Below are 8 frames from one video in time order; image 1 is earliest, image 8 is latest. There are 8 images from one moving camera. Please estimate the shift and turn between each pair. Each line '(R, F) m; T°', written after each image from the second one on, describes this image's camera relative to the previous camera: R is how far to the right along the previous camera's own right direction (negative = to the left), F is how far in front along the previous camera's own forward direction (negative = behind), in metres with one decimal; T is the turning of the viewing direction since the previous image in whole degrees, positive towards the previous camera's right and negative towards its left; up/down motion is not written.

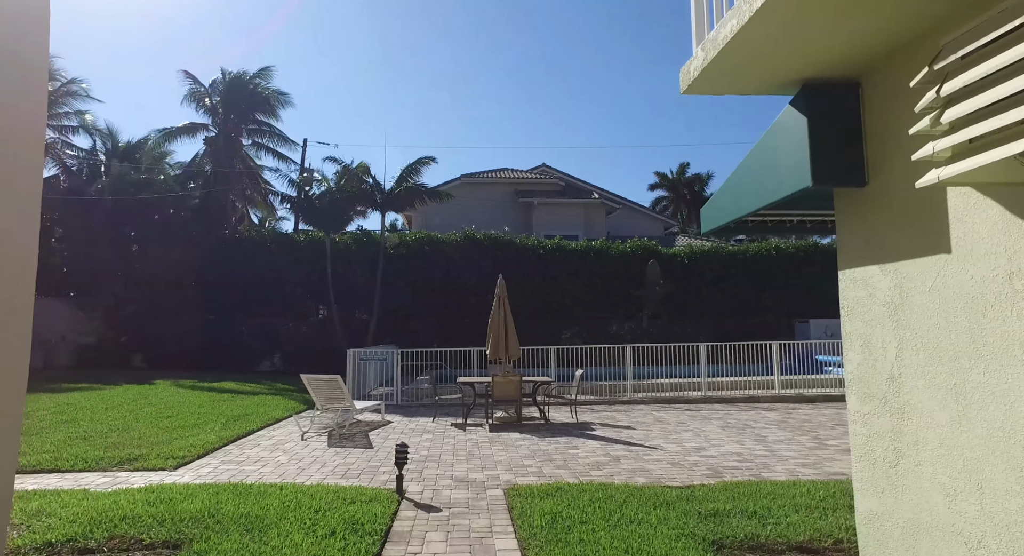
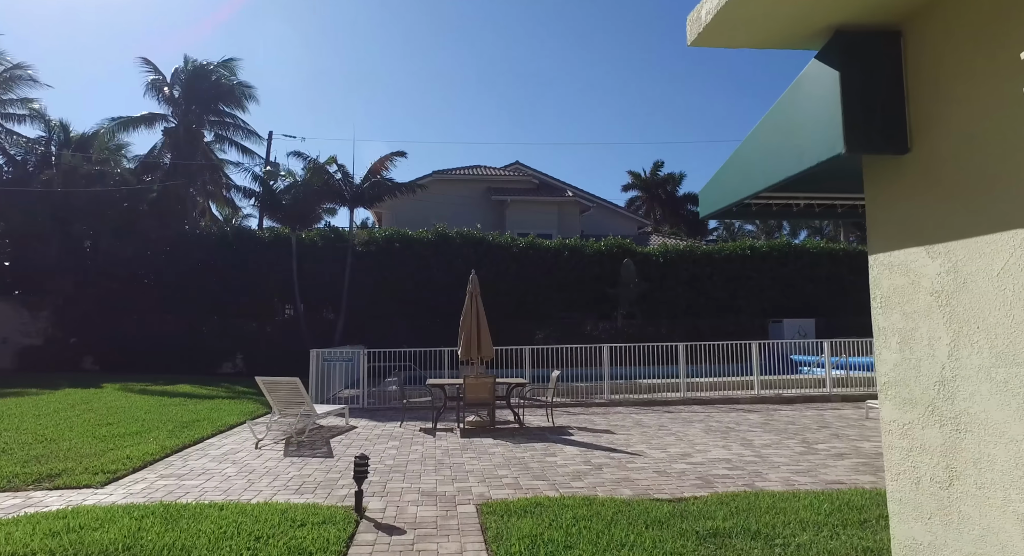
(0.0, +0.6) m; +3°
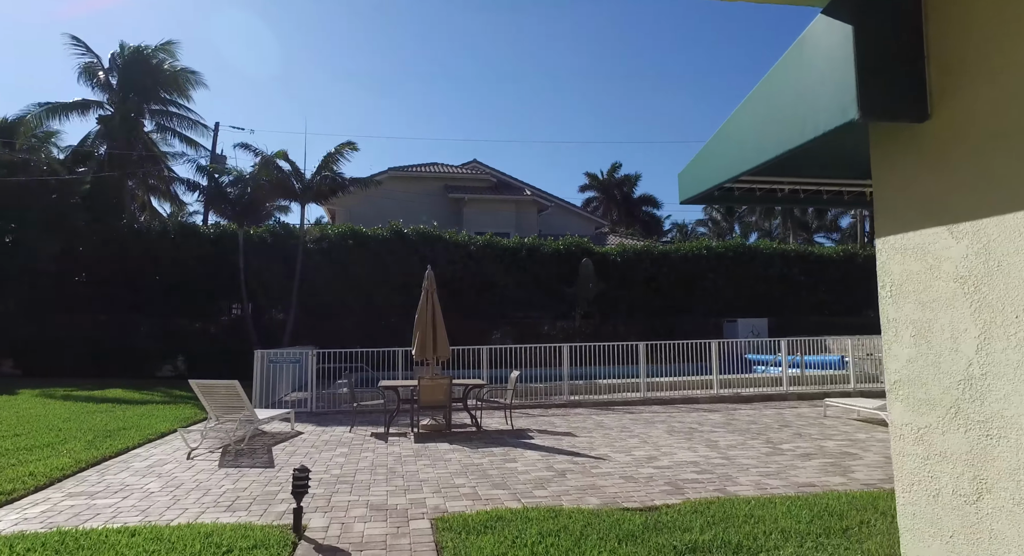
(0.0, +0.5) m; +4°
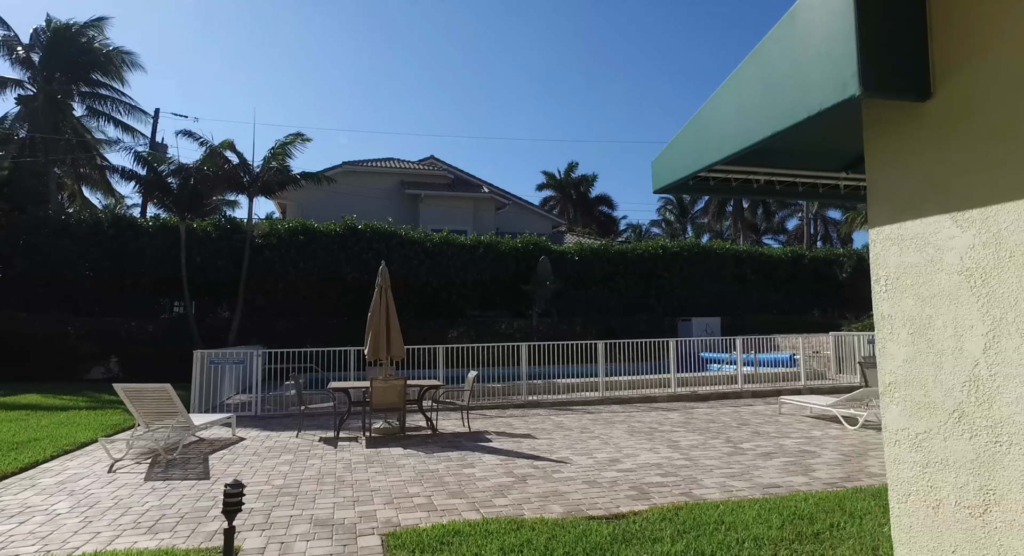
(0.0, +0.3) m; +4°
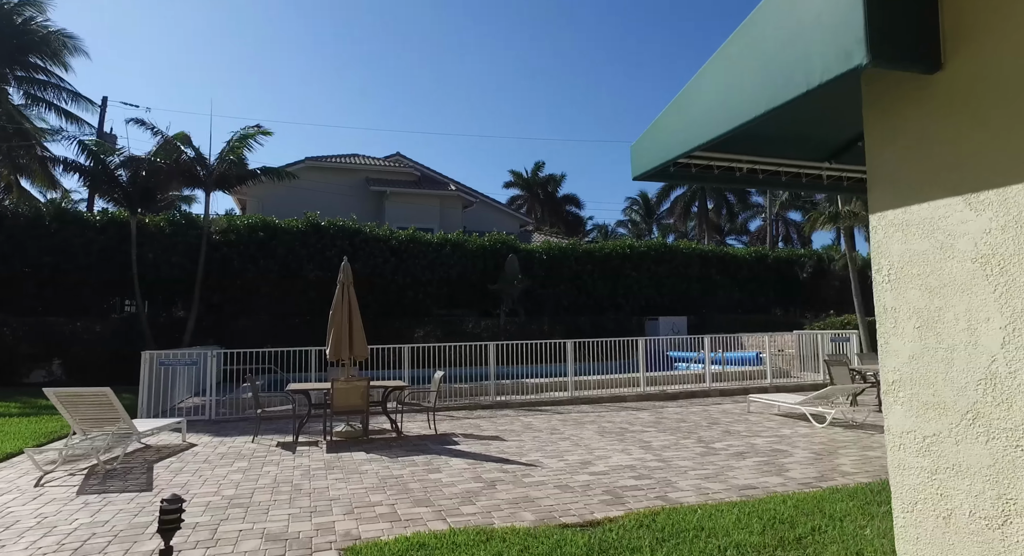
(0.0, +0.3) m; +3°
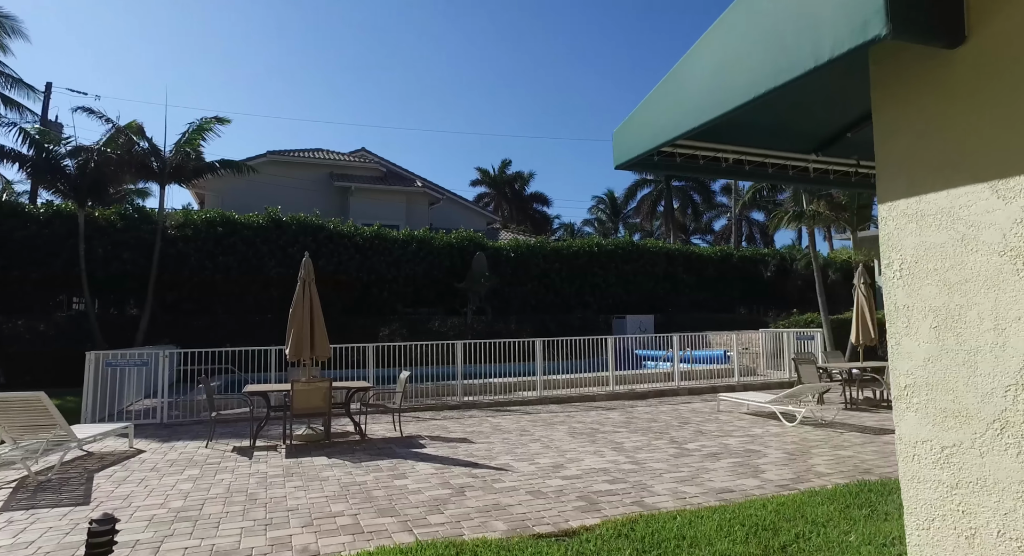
(0.0, +0.3) m; +3°
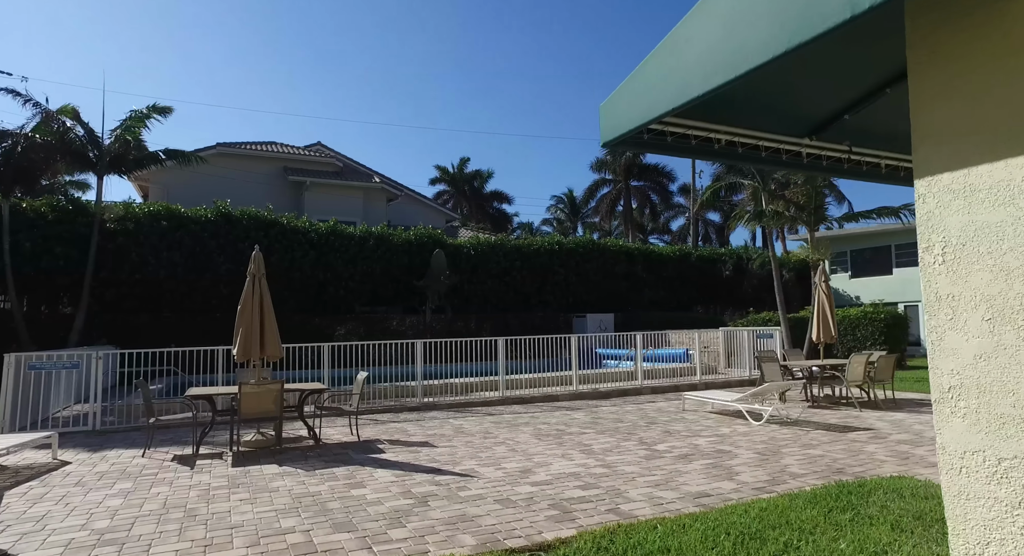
(-0.1, +0.4) m; +4°
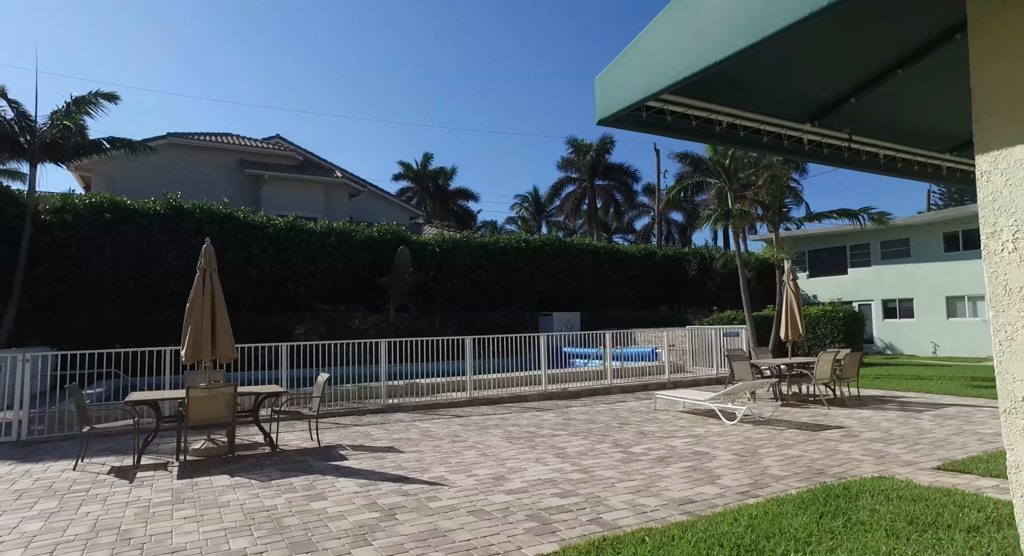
(-0.1, +0.4) m; +4°
